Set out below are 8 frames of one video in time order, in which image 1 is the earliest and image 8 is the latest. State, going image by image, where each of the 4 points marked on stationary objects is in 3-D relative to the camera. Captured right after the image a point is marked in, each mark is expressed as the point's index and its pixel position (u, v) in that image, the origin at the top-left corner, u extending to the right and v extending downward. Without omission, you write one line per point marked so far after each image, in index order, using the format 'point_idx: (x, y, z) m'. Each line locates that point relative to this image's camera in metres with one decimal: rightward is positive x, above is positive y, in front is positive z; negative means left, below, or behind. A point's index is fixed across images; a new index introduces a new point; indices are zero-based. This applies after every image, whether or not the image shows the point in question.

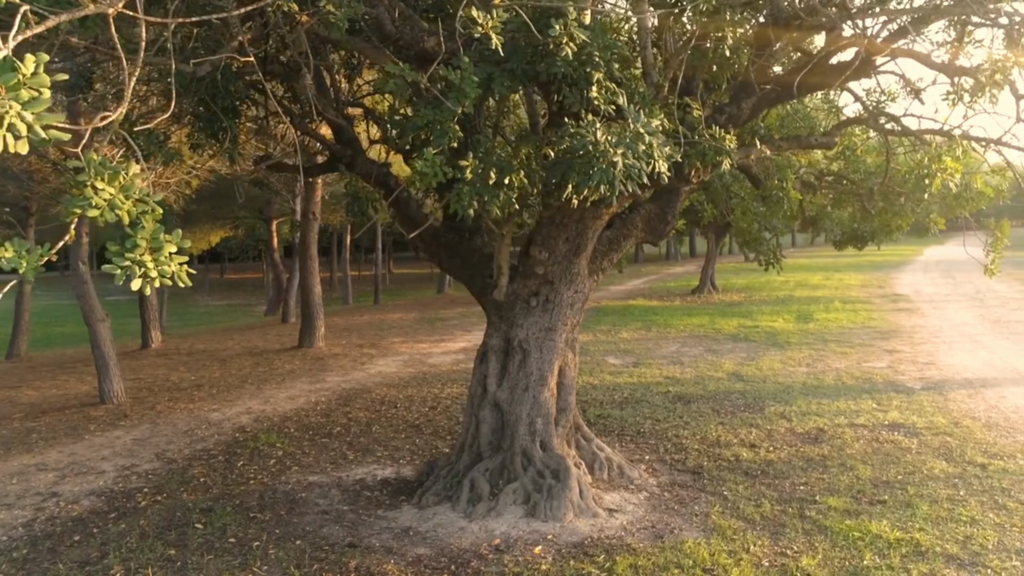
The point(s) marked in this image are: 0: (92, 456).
0: (-4.0, -1.6, +7.8) m
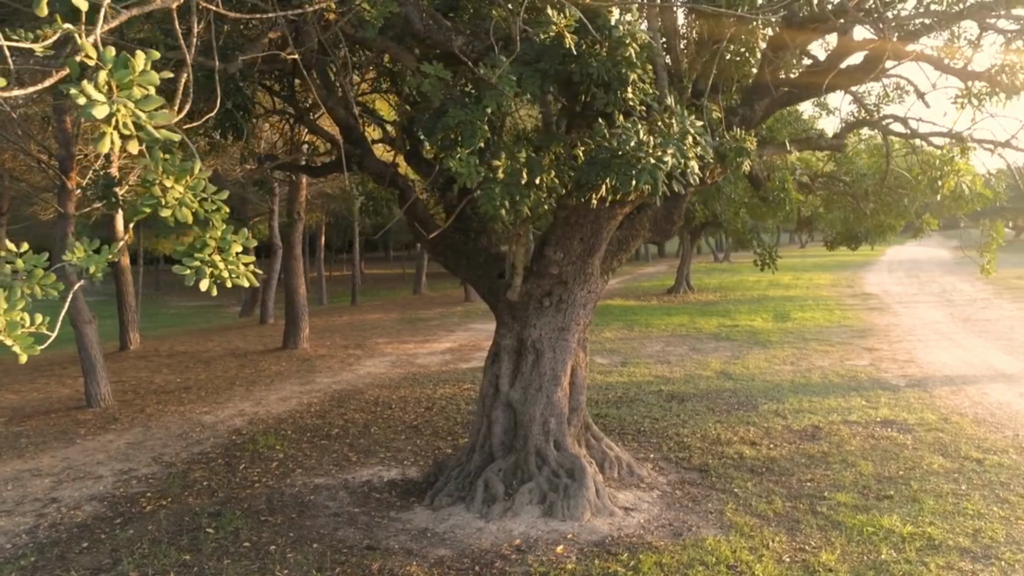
0: (-3.9, -1.6, +7.6) m
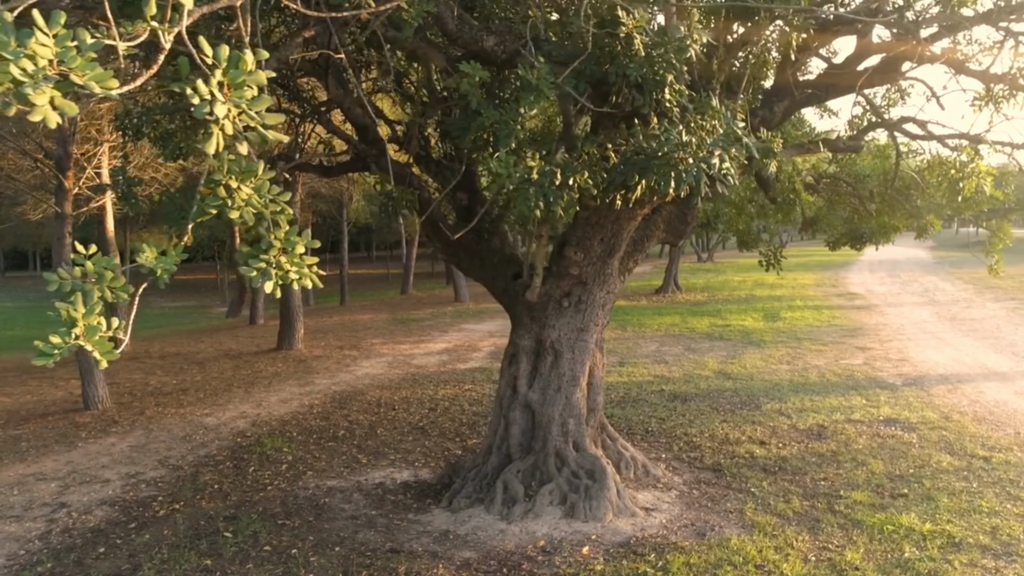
0: (-3.8, -1.6, +7.5) m
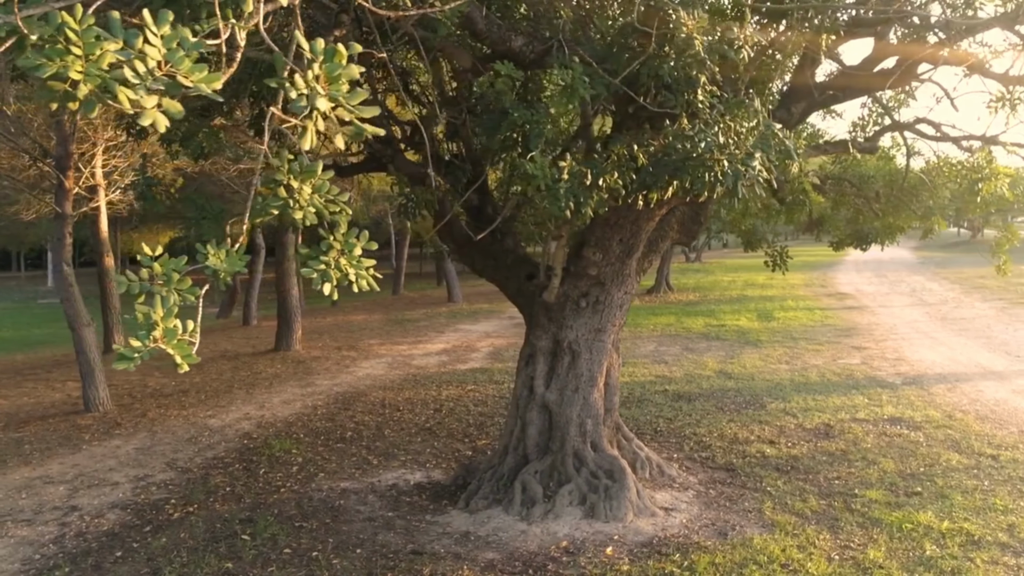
0: (-3.7, -1.6, +7.4) m
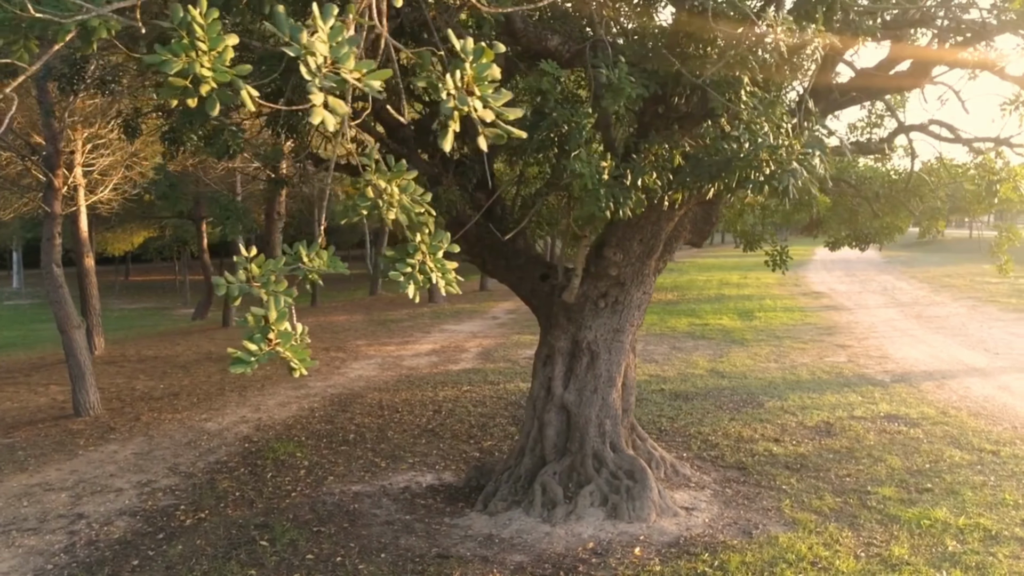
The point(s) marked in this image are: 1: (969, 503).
0: (-3.6, -1.6, +7.2) m
1: (+3.3, -1.6, +6.0) m
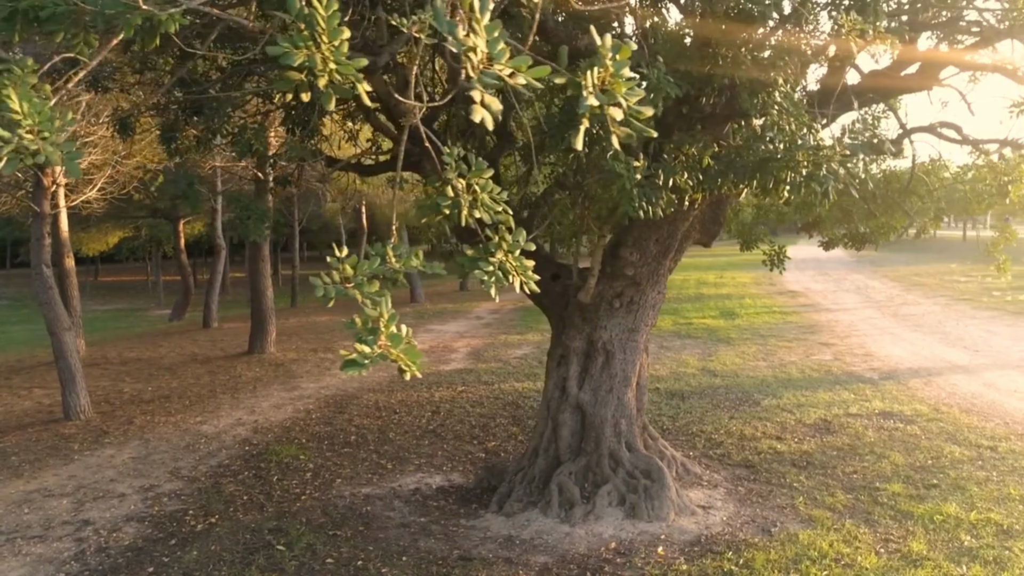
0: (-3.6, -1.6, +7.1) m
1: (+3.4, -1.6, +6.1) m
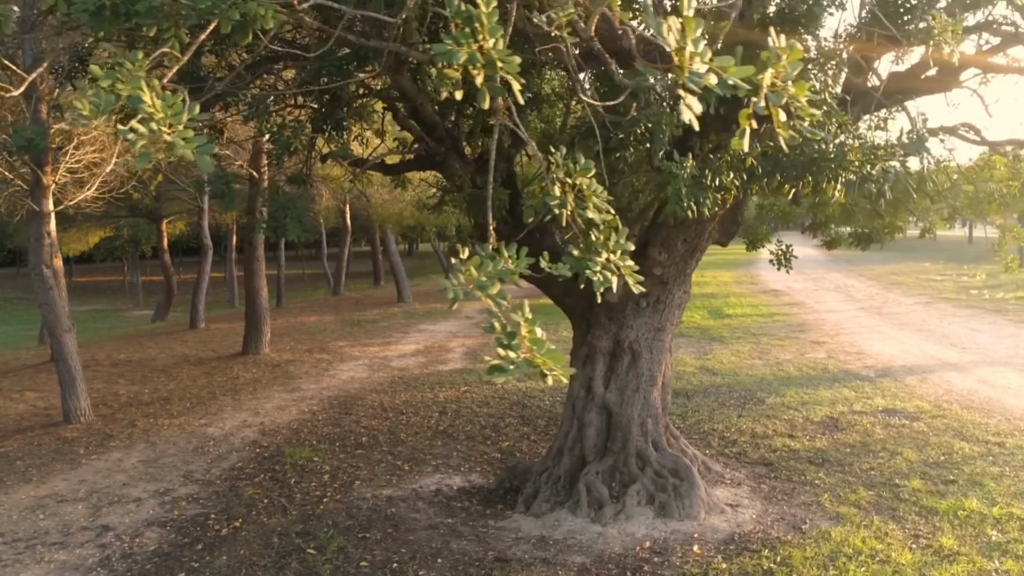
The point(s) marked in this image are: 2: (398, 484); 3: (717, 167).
0: (-3.4, -1.6, +6.9) m
1: (+3.6, -1.5, +6.2) m
2: (-1.0, -1.6, +6.8) m
3: (+1.1, +0.7, +4.4) m
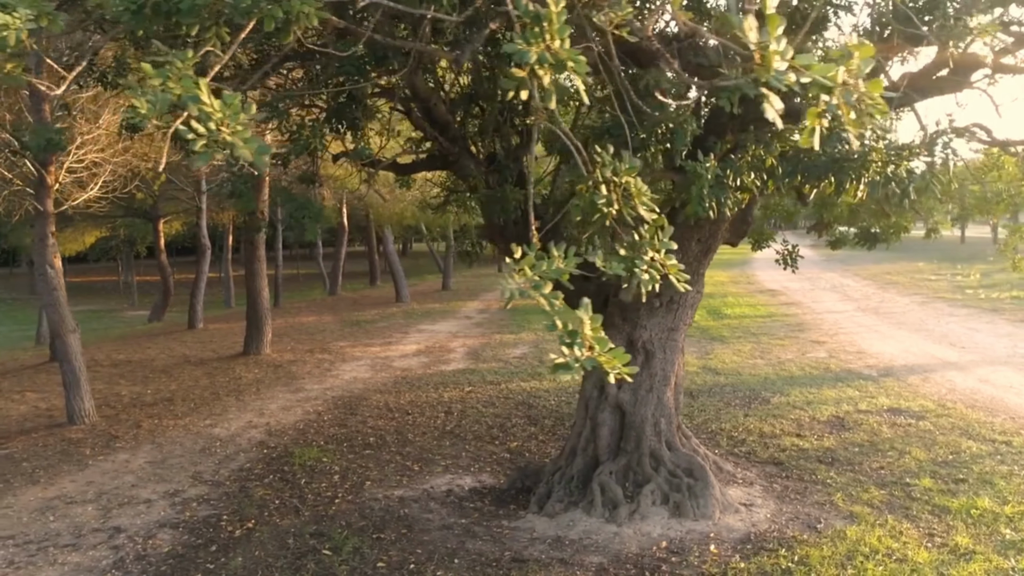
0: (-3.3, -1.6, +6.9) m
1: (+3.7, -1.5, +6.2) m
2: (-0.9, -1.6, +6.8) m
3: (+1.2, +0.7, +4.4) m
